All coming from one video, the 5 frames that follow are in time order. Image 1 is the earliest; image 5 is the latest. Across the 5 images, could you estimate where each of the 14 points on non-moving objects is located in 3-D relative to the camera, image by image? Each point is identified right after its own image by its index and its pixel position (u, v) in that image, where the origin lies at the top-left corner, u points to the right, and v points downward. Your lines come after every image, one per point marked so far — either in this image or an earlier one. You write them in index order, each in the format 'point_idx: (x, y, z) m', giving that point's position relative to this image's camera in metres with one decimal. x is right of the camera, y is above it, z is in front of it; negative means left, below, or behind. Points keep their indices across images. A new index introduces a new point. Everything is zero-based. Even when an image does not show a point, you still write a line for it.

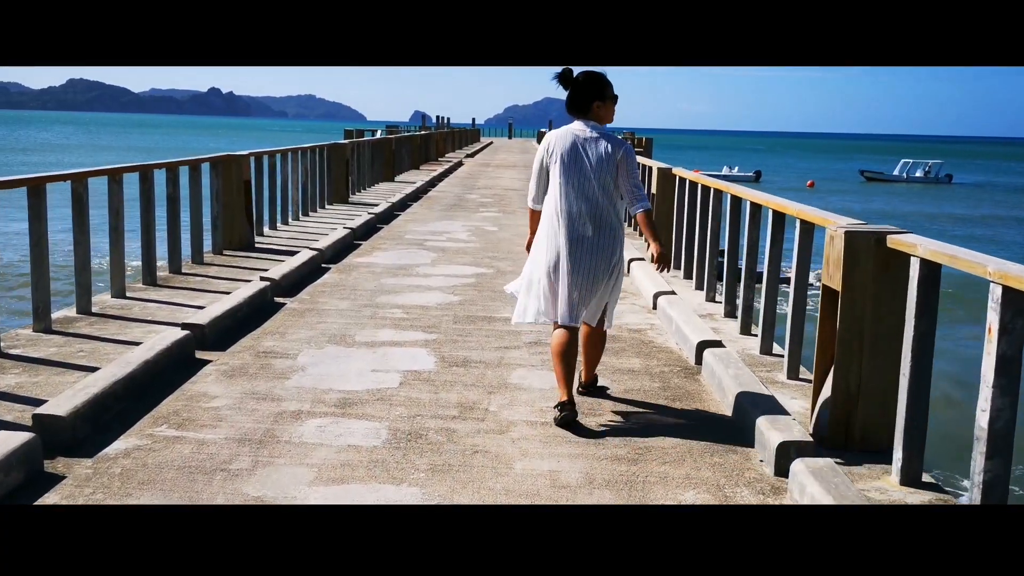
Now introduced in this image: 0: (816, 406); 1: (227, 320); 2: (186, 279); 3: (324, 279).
0: (+1.7, -0.7, +5.3) m
1: (-2.2, -0.2, +7.2) m
2: (-3.3, +0.1, +9.6) m
3: (-1.9, +0.1, +9.7) m
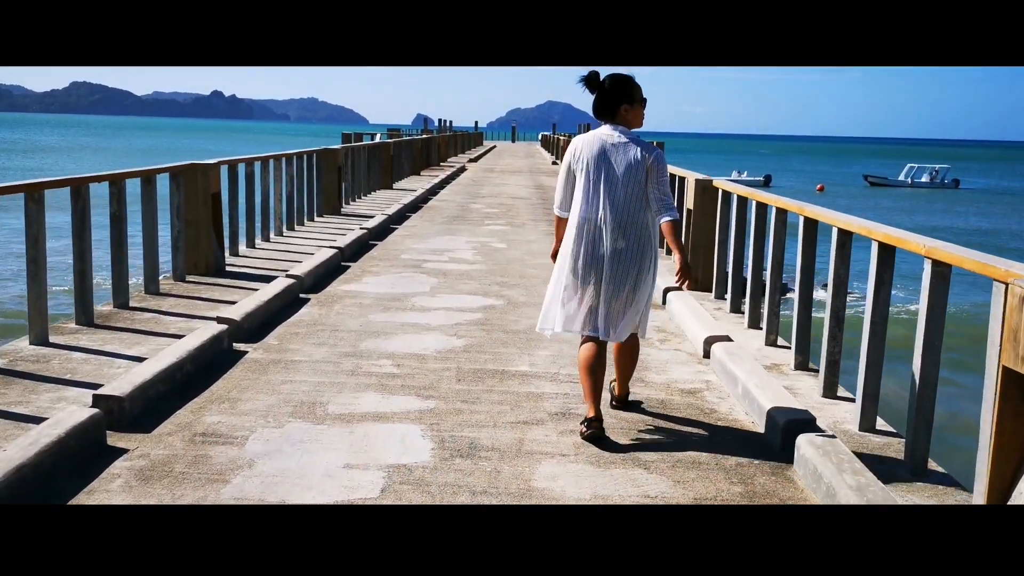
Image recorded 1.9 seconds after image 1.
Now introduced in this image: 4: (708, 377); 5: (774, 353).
0: (+1.8, -1.0, +3.6) m
1: (-2.0, -0.6, +5.5) m
2: (-3.2, -0.2, +7.9) m
3: (-1.8, -0.2, +8.0) m
4: (+1.4, -0.6, +6.6) m
5: (+2.0, -0.5, +7.2) m
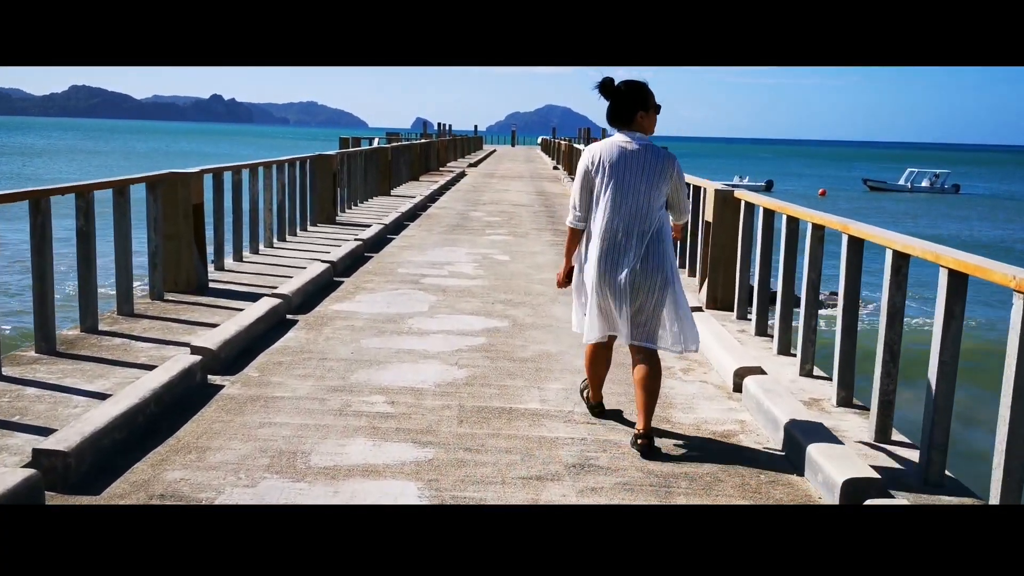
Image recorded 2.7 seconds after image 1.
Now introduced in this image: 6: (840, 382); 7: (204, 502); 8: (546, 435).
0: (+1.9, -1.1, +2.9) m
1: (-2.0, -0.7, +4.8) m
2: (-3.1, -0.4, +7.1) m
3: (-1.8, -0.4, +7.3) m
4: (+1.4, -0.8, +5.9) m
5: (+2.0, -0.7, +6.5) m
6: (+2.1, -0.6, +6.1) m
7: (-1.4, -0.9, +4.2) m
8: (+0.2, -0.8, +5.4) m
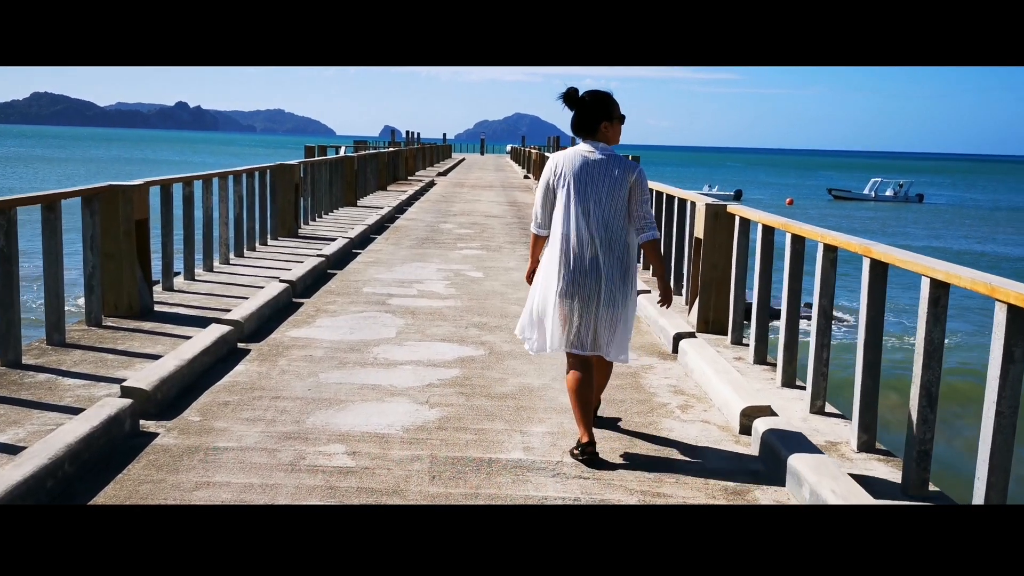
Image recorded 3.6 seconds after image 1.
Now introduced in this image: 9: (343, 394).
0: (+1.9, -1.3, +2.2) m
1: (-2.1, -0.9, +3.9) m
2: (-3.3, -0.6, +6.3) m
3: (-1.9, -0.6, +6.5) m
4: (+1.3, -1.0, +5.2) m
5: (+1.9, -0.8, +5.8) m
6: (+2.0, -0.8, +5.4) m
7: (-1.4, -1.1, +3.4) m
8: (+0.1, -1.0, +4.6) m
9: (-1.1, -0.7, +6.2) m
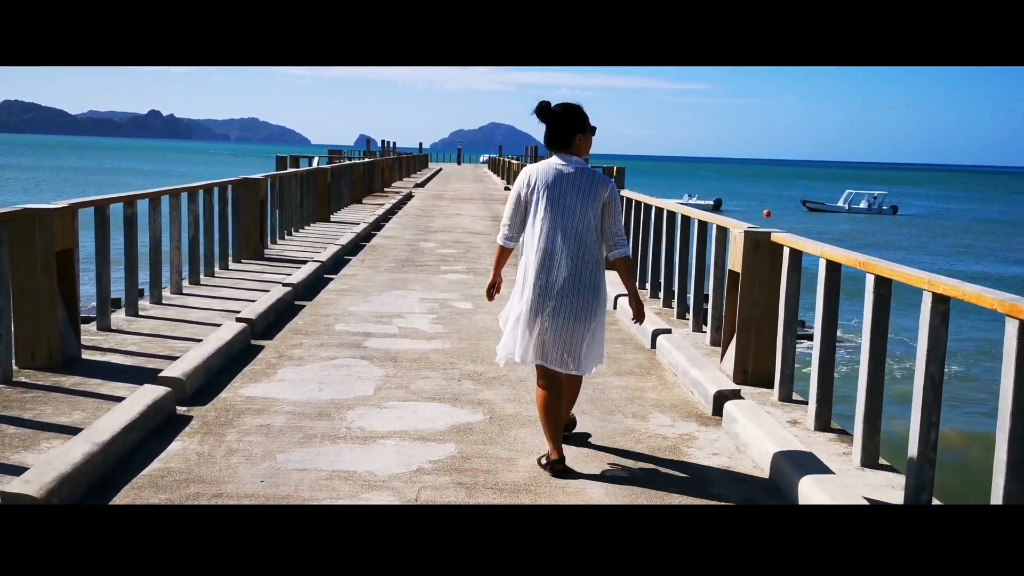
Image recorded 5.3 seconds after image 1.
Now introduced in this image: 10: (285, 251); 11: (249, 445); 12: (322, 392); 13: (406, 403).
0: (+2.0, -1.5, +0.8) m
1: (-1.9, -1.2, +2.5) m
2: (-3.2, -0.9, +4.8) m
3: (-1.8, -0.9, +5.0) m
4: (+1.4, -1.3, +3.8) m
5: (+2.0, -1.1, +4.4) m
6: (+2.1, -1.1, +4.0) m
7: (-1.3, -1.4, +1.9) m
8: (+0.2, -1.3, +3.2) m
9: (-1.0, -1.0, +4.8) m
10: (-3.5, +0.6, +14.6) m
11: (-1.5, -0.9, +5.4) m
12: (-1.3, -0.7, +6.6) m
13: (-0.7, -0.8, +6.4) m
